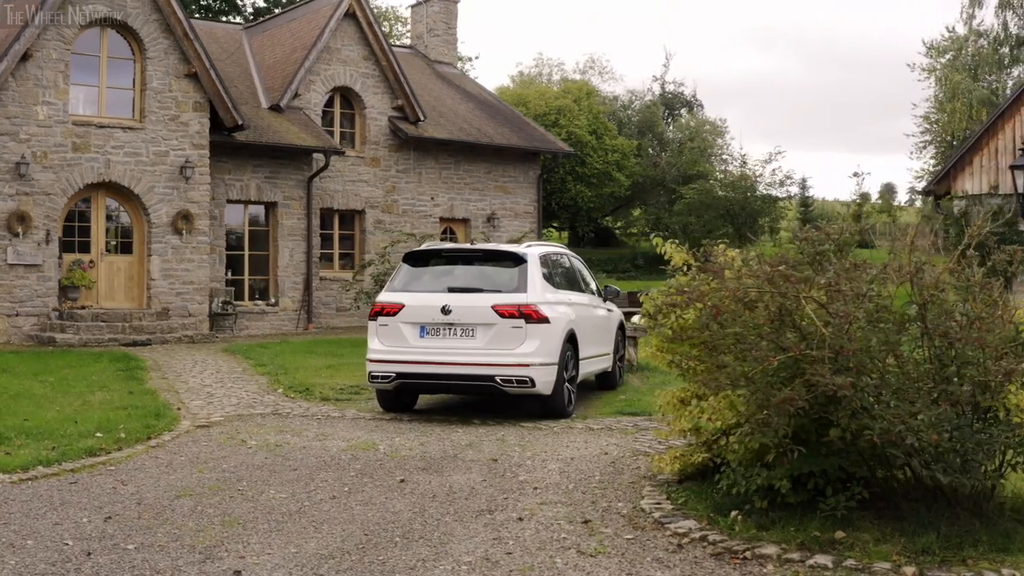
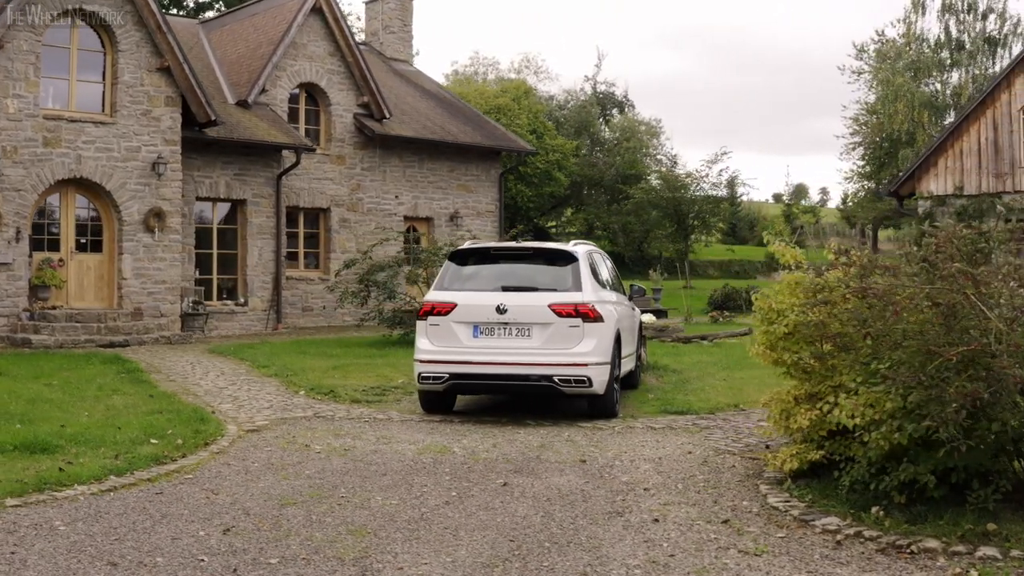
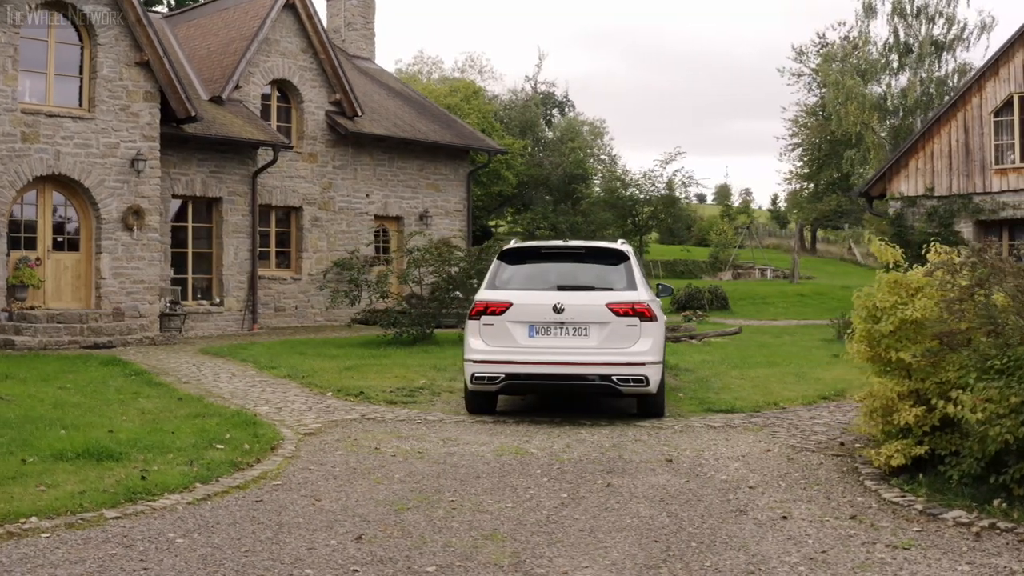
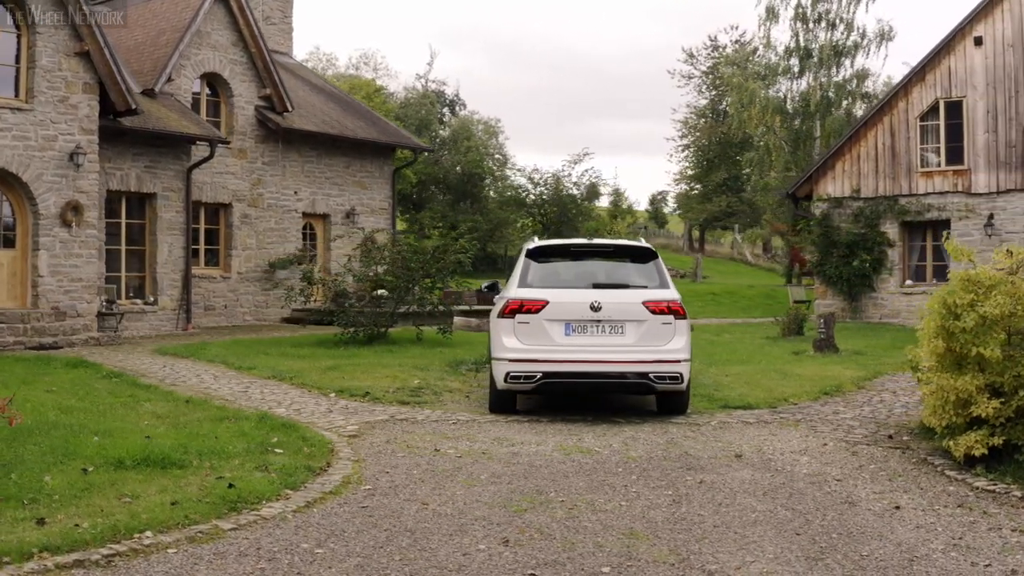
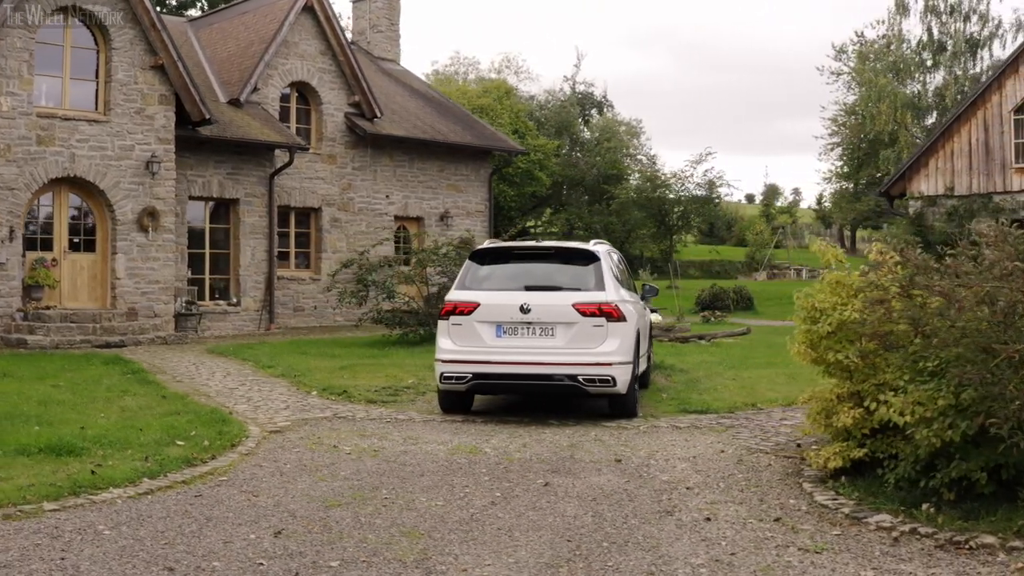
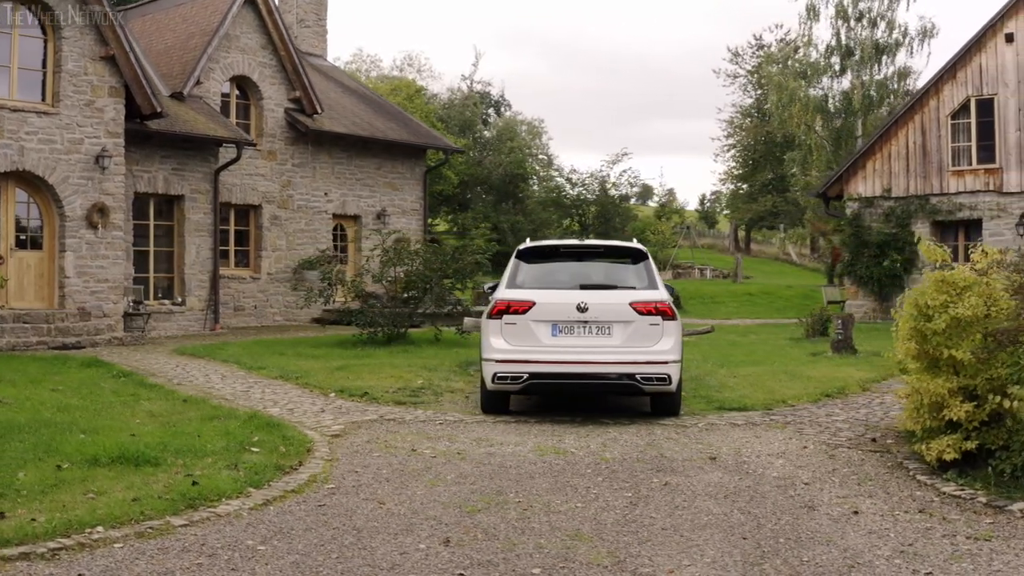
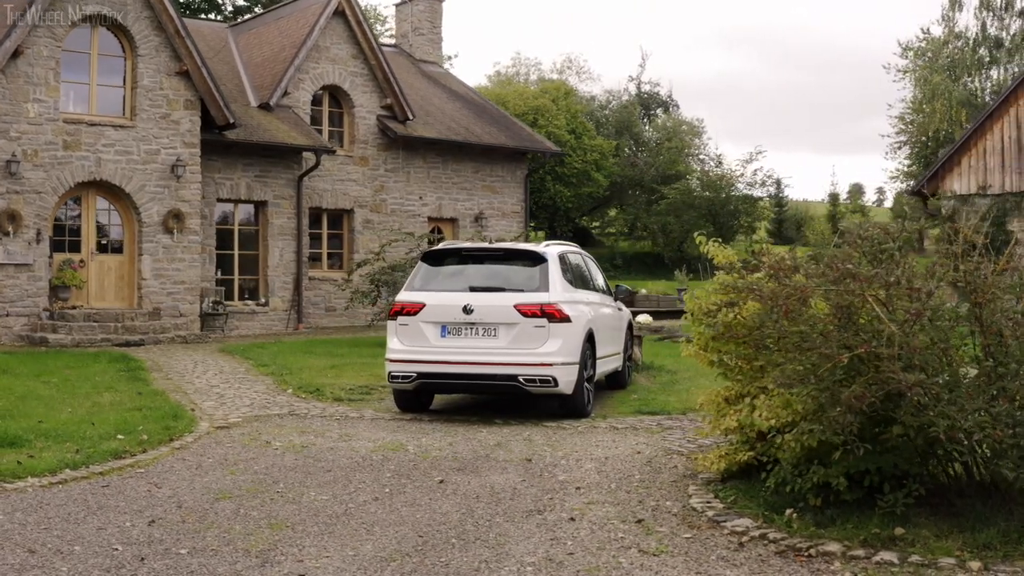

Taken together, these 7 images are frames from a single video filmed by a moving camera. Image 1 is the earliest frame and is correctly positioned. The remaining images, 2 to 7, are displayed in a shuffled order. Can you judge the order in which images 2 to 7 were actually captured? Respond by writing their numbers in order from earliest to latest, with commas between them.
7, 2, 5, 3, 6, 4
